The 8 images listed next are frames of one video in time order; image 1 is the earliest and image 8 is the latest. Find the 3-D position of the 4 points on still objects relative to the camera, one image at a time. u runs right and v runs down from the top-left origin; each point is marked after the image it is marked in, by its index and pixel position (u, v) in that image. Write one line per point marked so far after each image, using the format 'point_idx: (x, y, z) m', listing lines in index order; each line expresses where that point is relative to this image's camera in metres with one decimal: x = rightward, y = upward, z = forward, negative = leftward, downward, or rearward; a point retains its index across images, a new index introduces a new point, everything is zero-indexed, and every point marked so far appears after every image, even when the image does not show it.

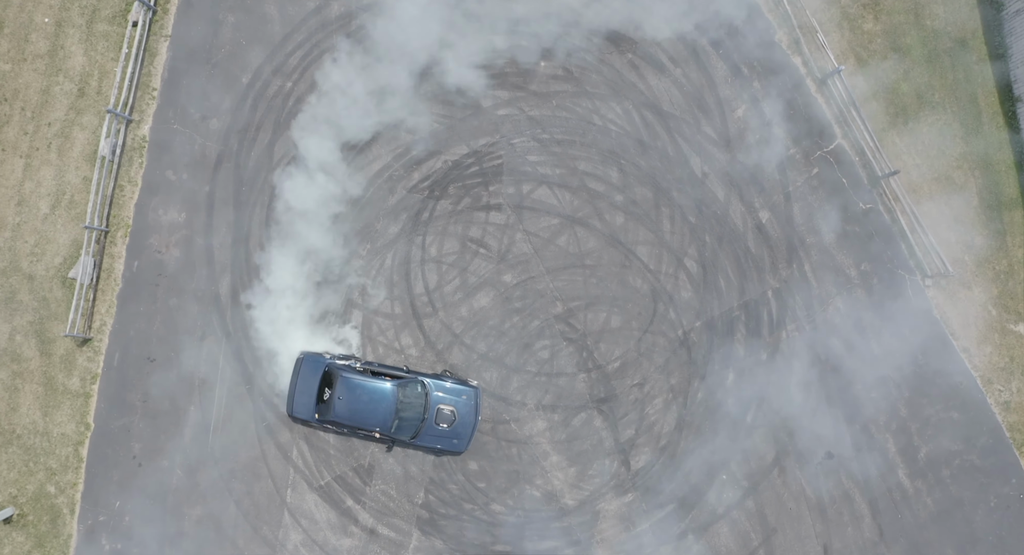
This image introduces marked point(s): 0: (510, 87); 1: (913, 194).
0: (0.0, +4.7, +18.6) m
1: (+10.0, +2.1, +18.7) m
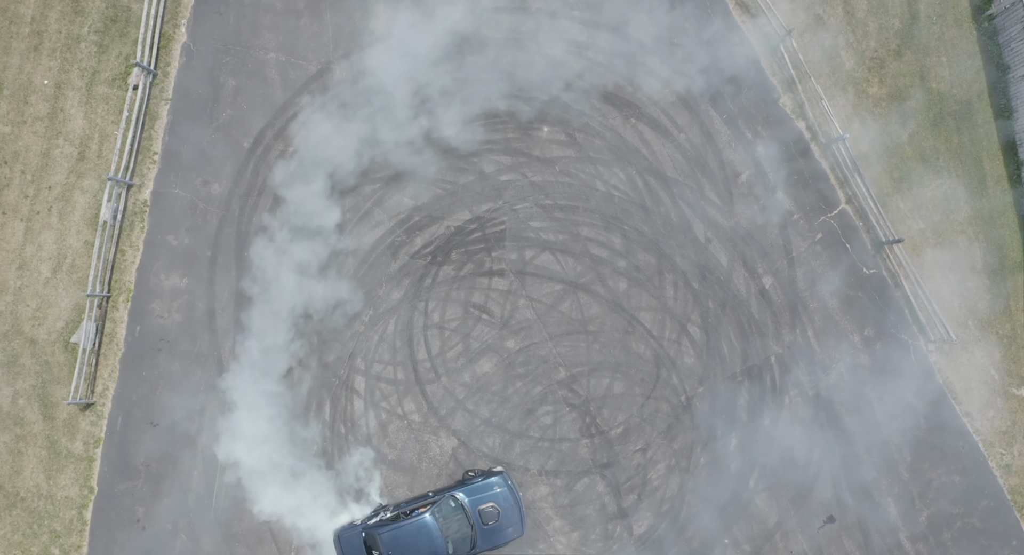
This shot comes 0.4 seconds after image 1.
0: (0.0, +3.1, +18.5) m
1: (+10.1, +0.5, +18.6) m
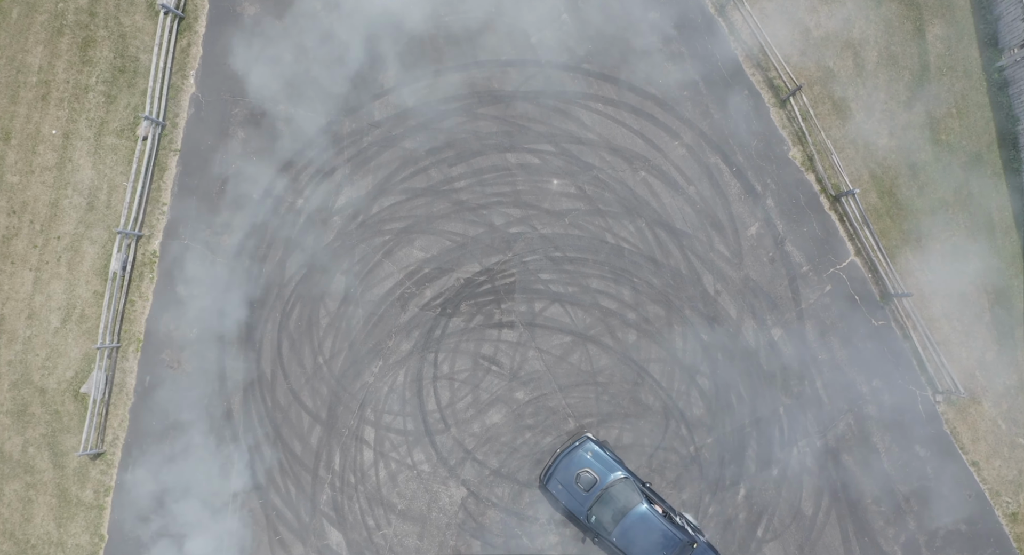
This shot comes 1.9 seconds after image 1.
0: (+0.3, +1.8, +18.5) m
1: (+10.3, -0.8, +18.7) m
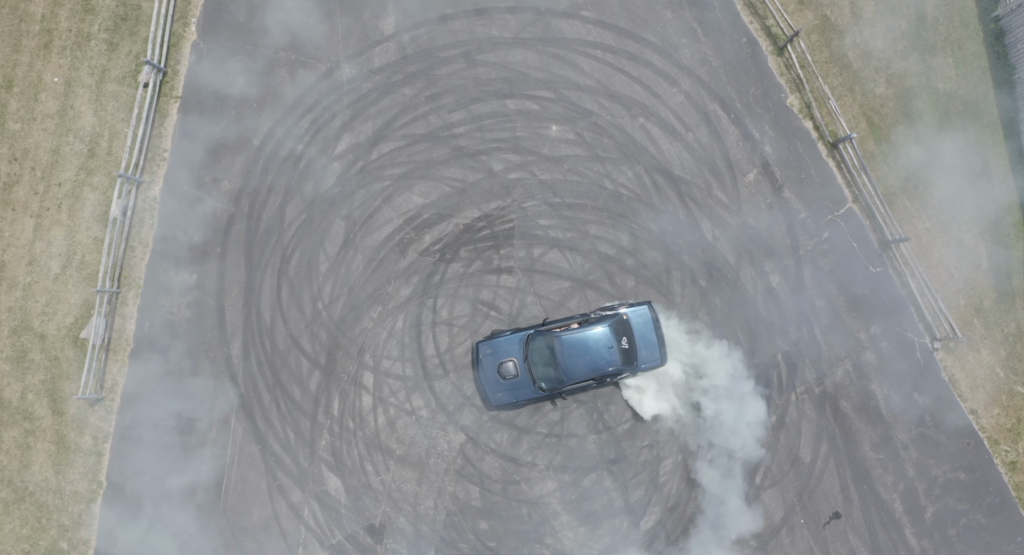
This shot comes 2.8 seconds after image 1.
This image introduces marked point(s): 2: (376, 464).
0: (+0.2, +3.1, +18.6) m
1: (+10.3, +0.5, +18.7) m
2: (-3.4, -4.6, +18.6) m
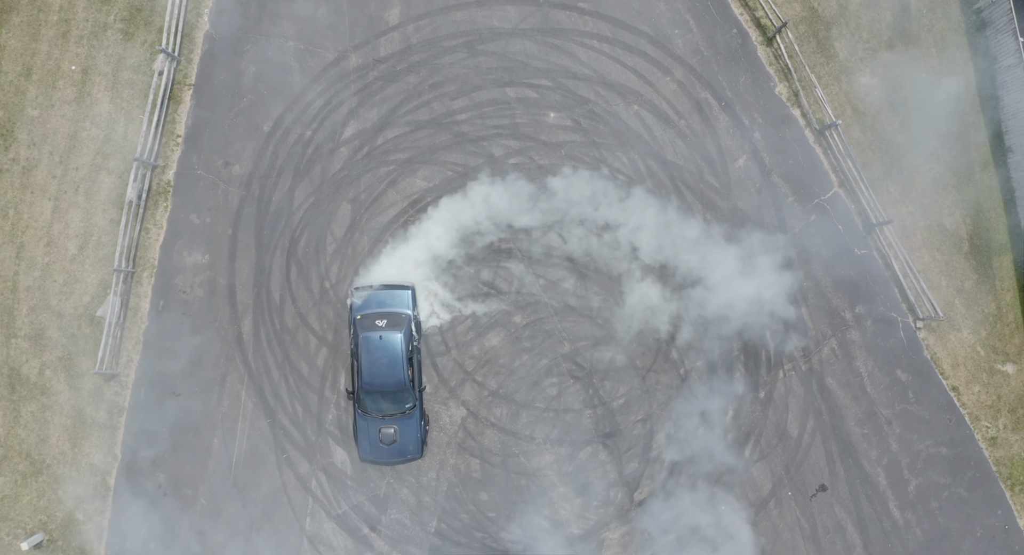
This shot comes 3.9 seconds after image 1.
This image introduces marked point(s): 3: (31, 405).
0: (+0.2, +3.6, +19.4) m
1: (+10.3, +1.0, +19.5) m
2: (-3.4, -4.1, +19.3) m
3: (-12.6, -3.3, +19.6) m
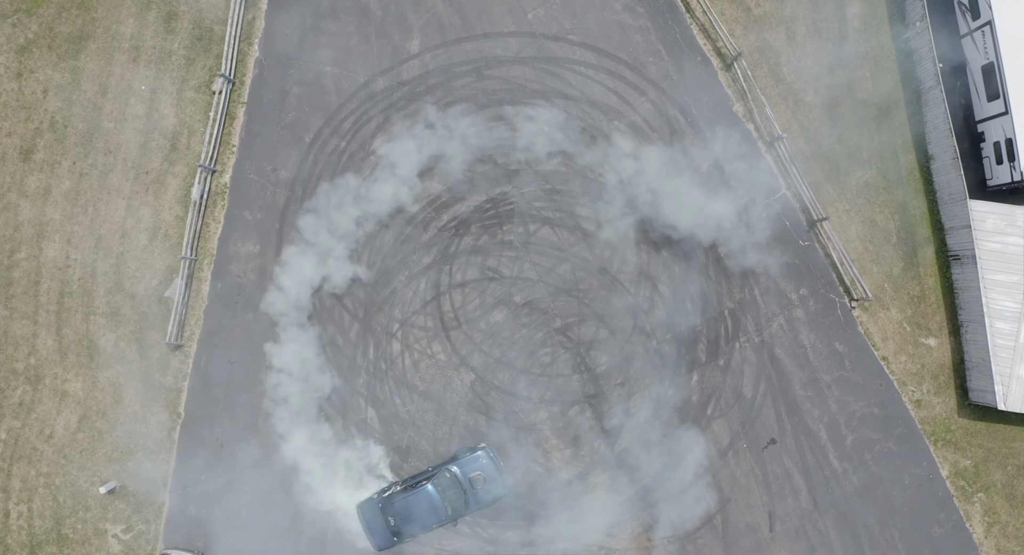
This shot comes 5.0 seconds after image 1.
0: (+0.3, +4.0, +23.2) m
1: (+10.3, +1.4, +23.3) m
2: (-3.4, -3.7, +23.1) m
3: (-12.6, -2.9, +23.3) m
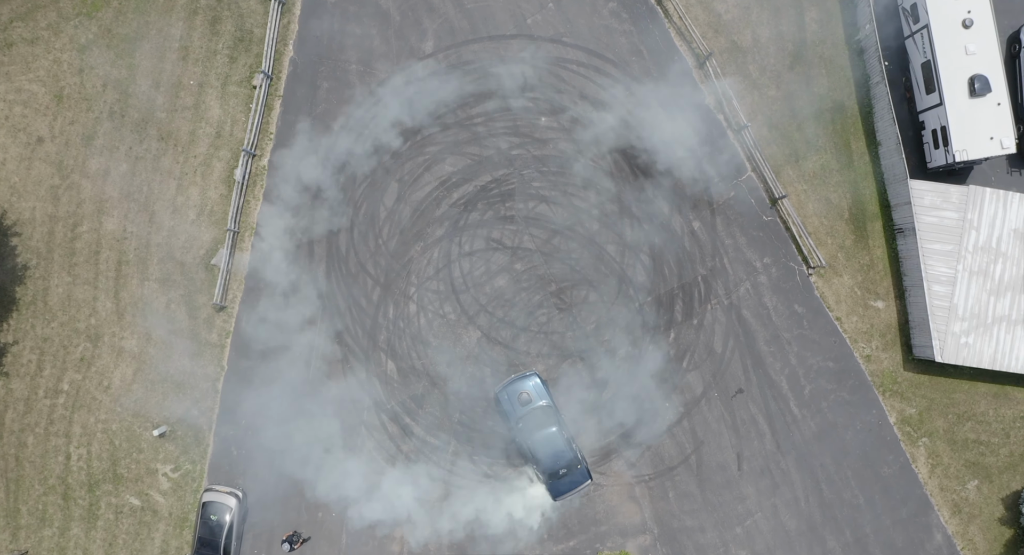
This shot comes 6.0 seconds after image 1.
0: (+0.3, +5.1, +26.6) m
1: (+10.4, +2.4, +26.8) m
2: (-3.3, -2.7, +26.6) m
3: (-12.6, -1.9, +26.8) m
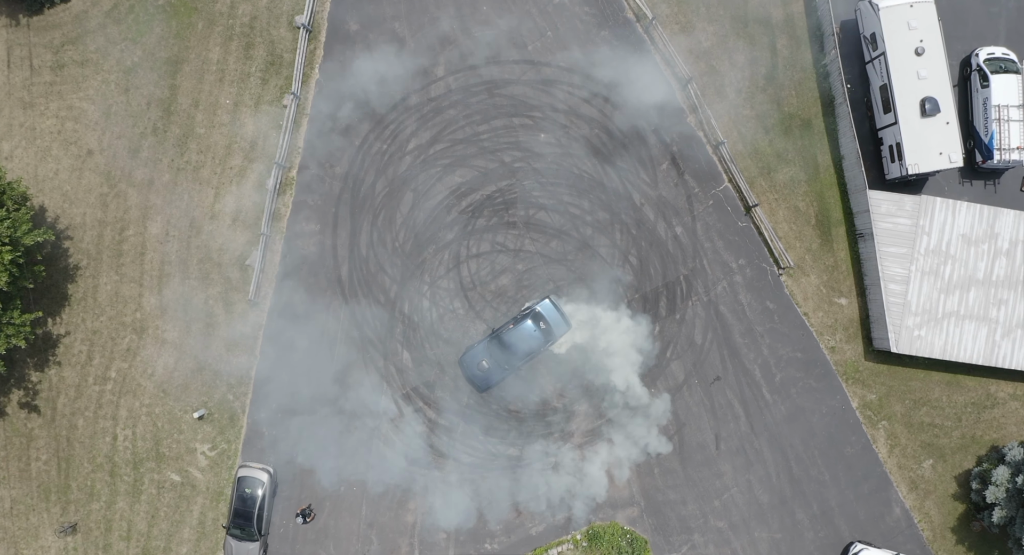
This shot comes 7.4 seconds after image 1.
0: (+0.4, +5.1, +29.8) m
1: (+10.5, +2.4, +30.0) m
2: (-3.2, -2.6, +29.8) m
3: (-12.5, -1.8, +30.0) m
